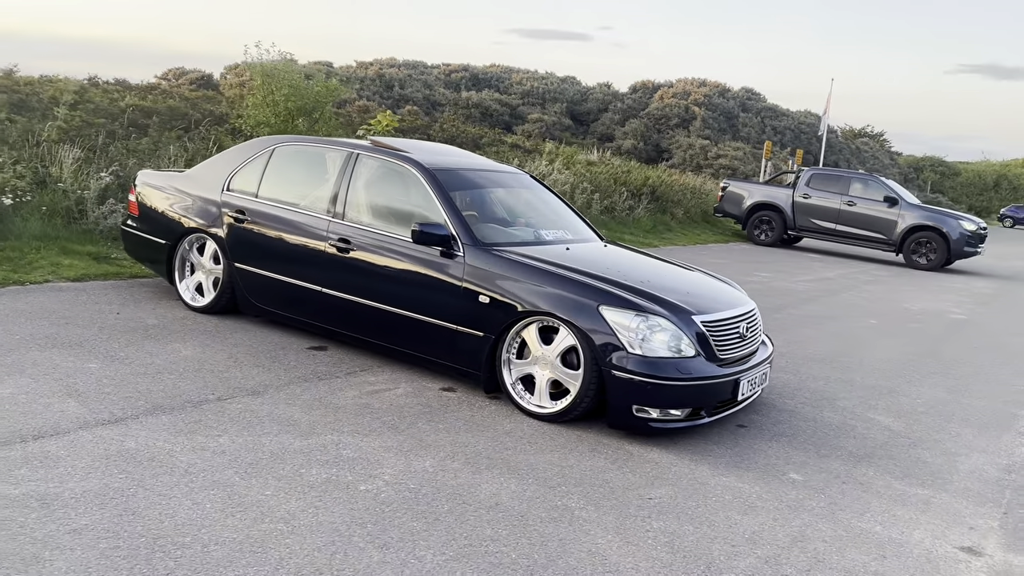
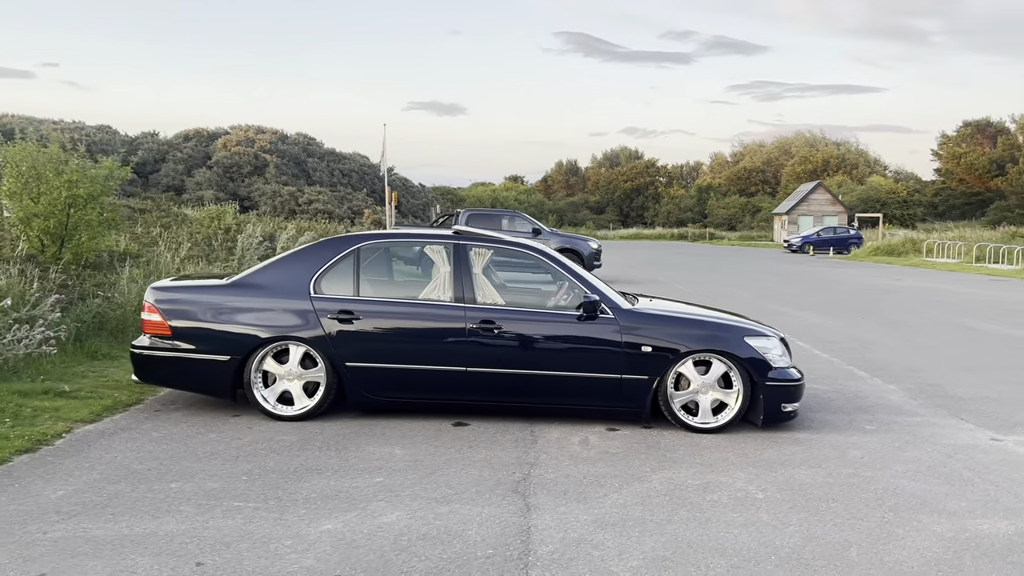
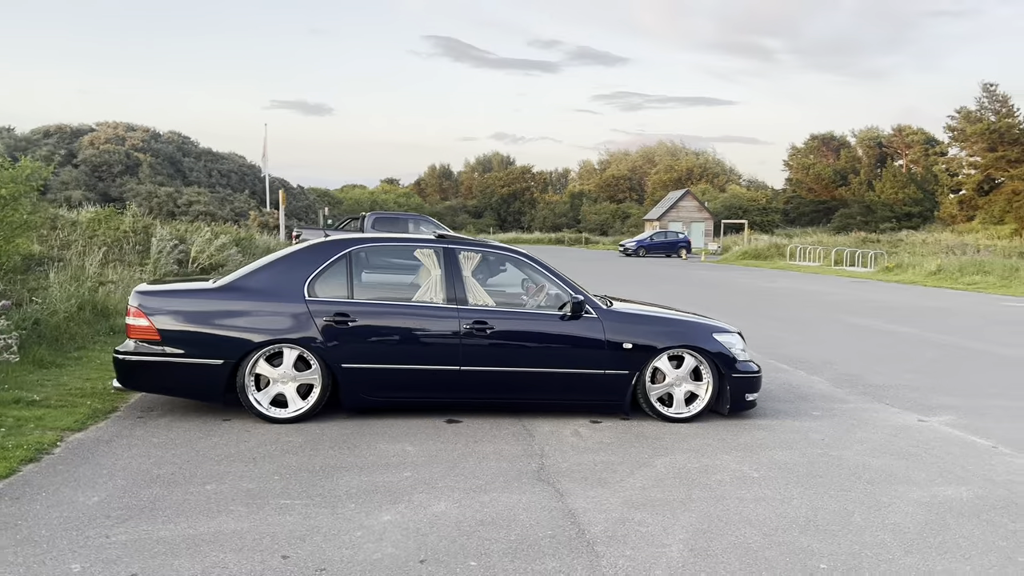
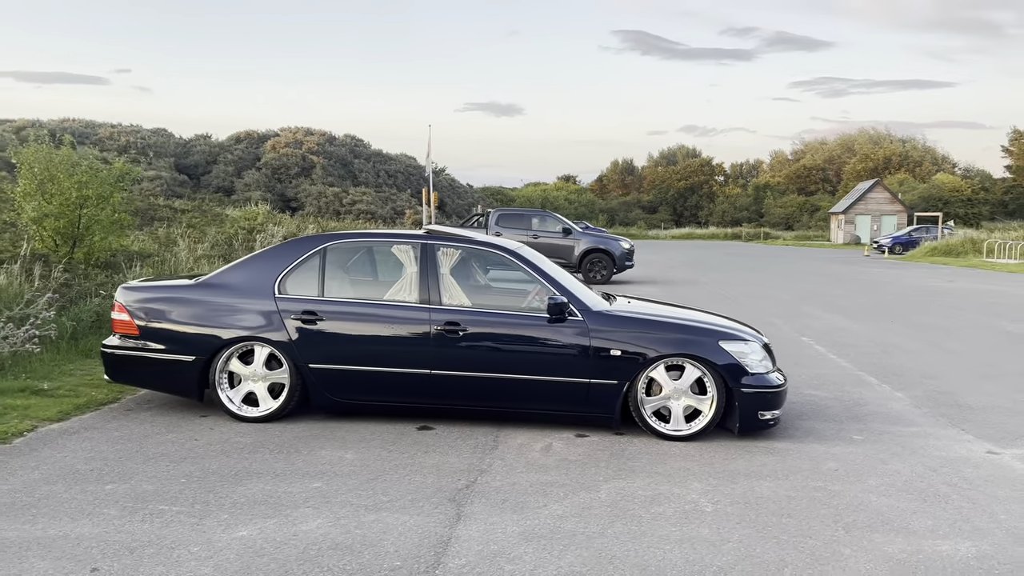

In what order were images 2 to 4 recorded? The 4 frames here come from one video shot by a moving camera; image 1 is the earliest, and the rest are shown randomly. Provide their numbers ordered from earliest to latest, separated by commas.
4, 2, 3
